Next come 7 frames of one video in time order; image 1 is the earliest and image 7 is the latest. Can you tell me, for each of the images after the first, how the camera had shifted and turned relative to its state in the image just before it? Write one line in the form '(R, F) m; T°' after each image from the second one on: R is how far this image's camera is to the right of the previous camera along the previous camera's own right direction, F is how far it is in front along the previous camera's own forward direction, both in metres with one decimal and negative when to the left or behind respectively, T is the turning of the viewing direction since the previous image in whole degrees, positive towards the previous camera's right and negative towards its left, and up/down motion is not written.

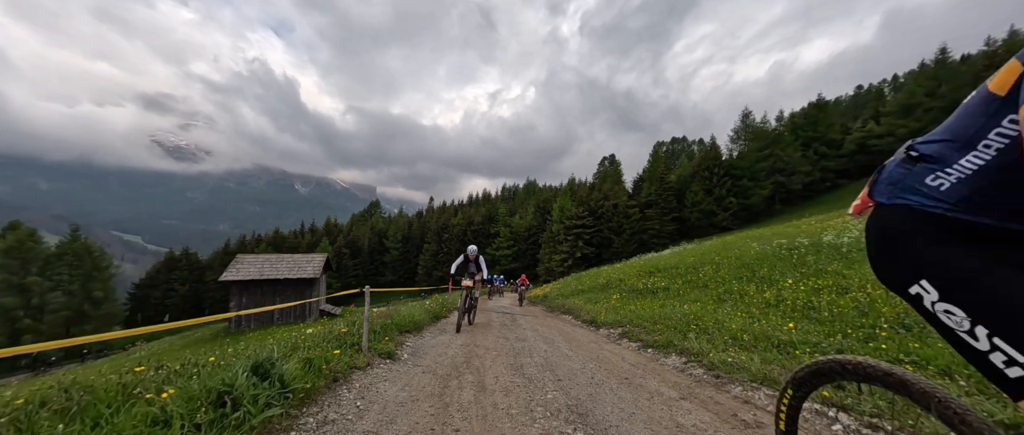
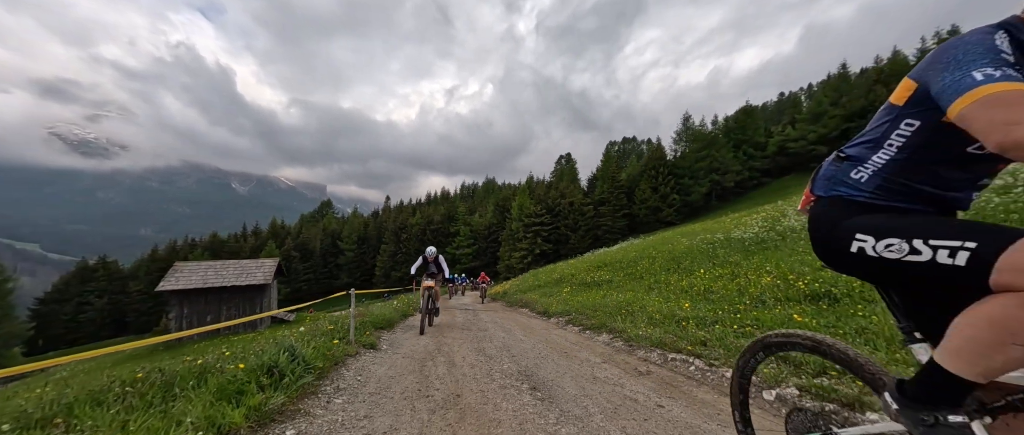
(-0.1, -2.4) m; +7°
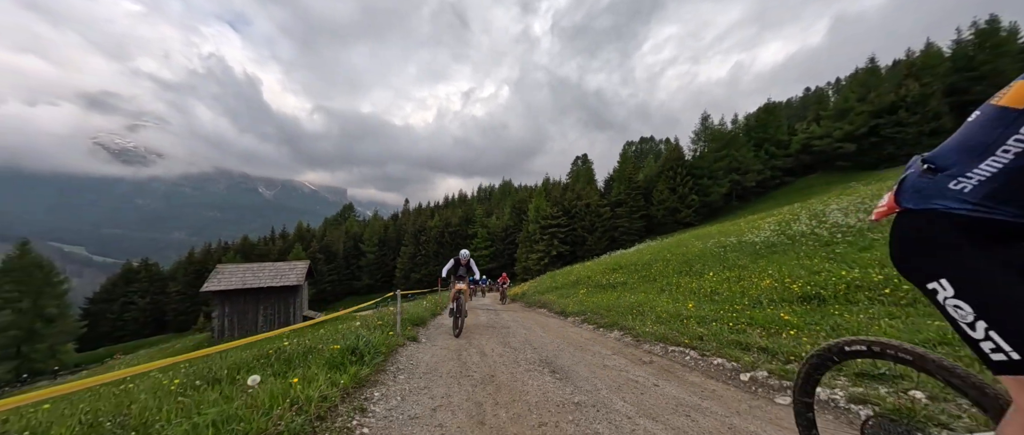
(-0.2, -1.9) m; -3°
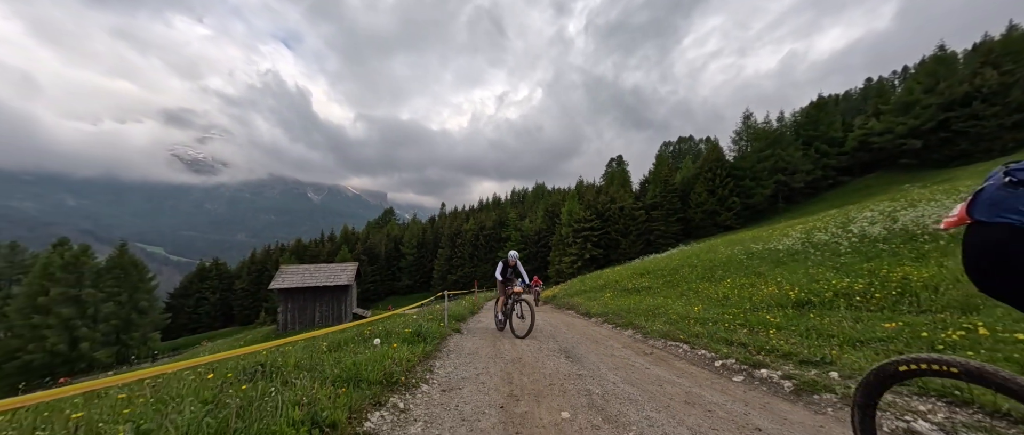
(+0.4, -2.9) m; -6°
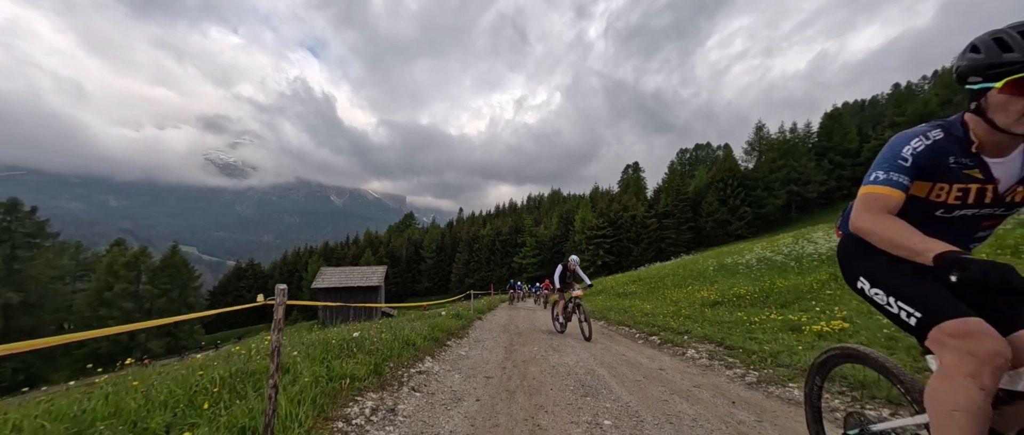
(+0.7, -7.7) m; -3°
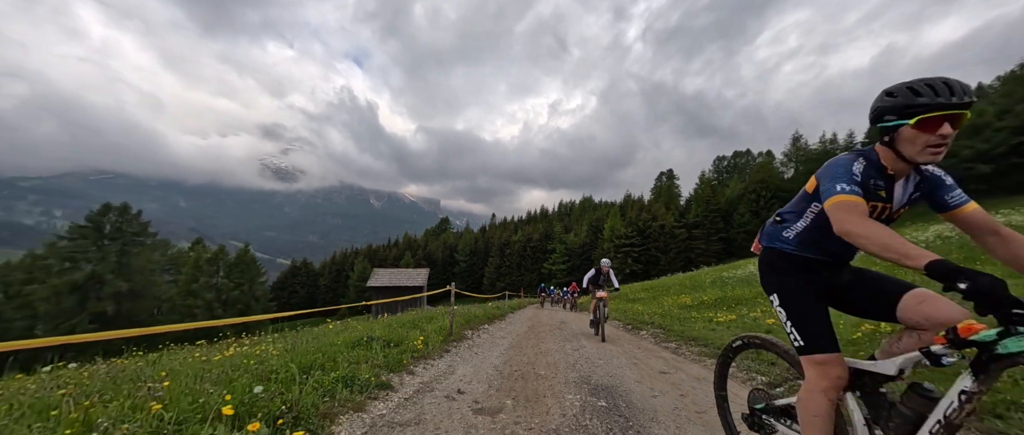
(+0.6, -8.9) m; -5°
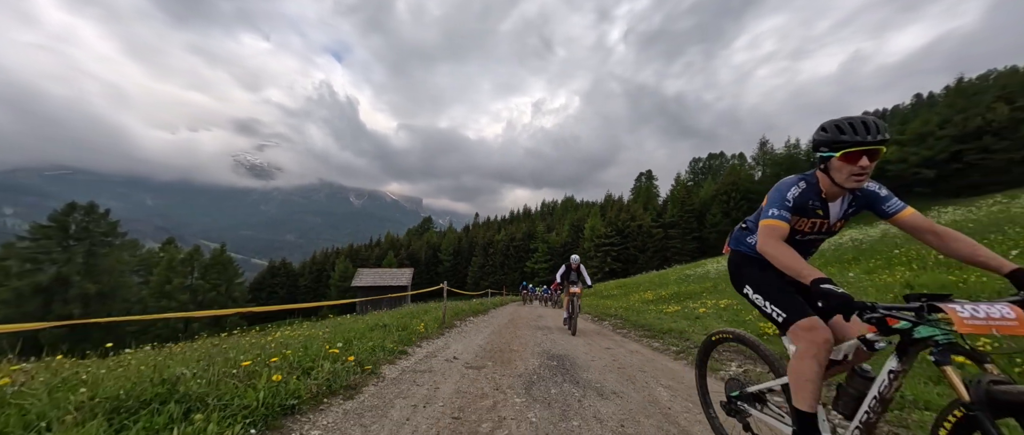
(+0.1, -3.2) m; +3°
